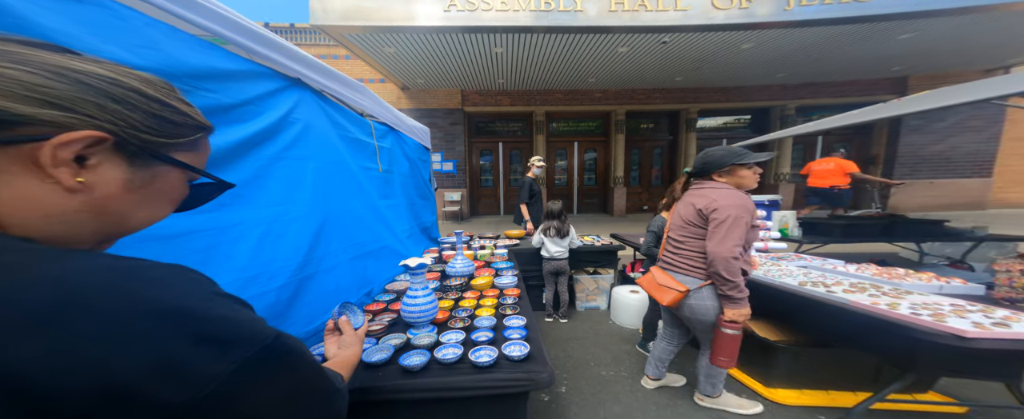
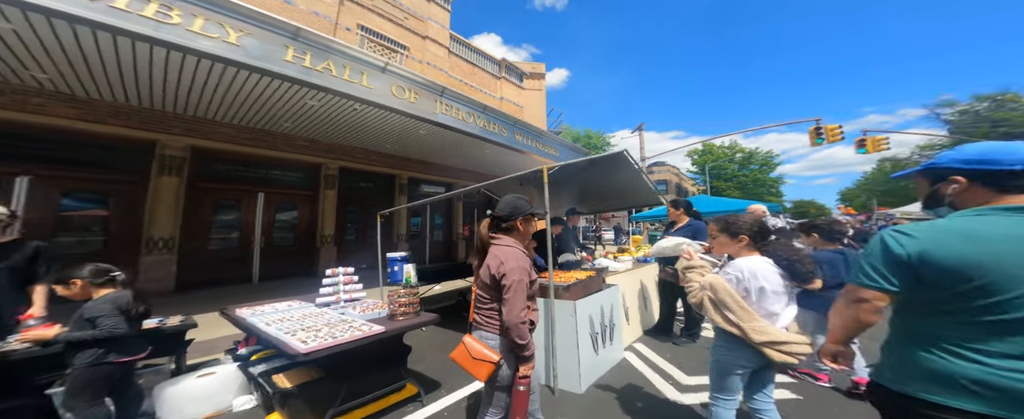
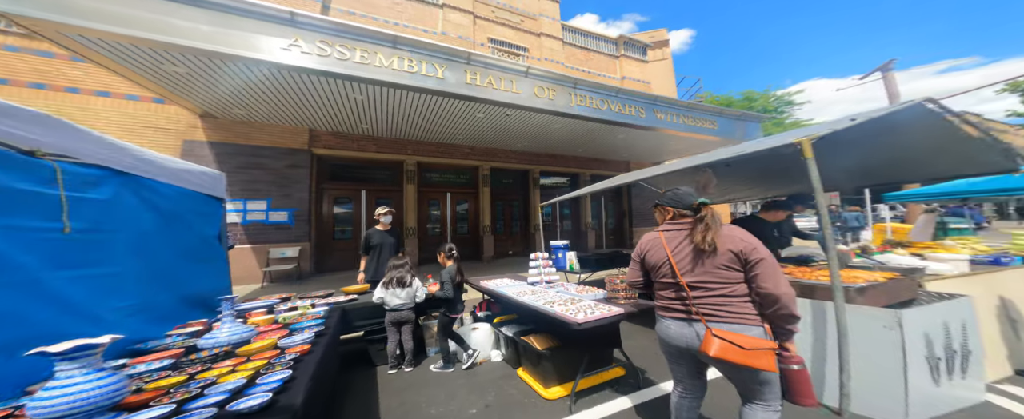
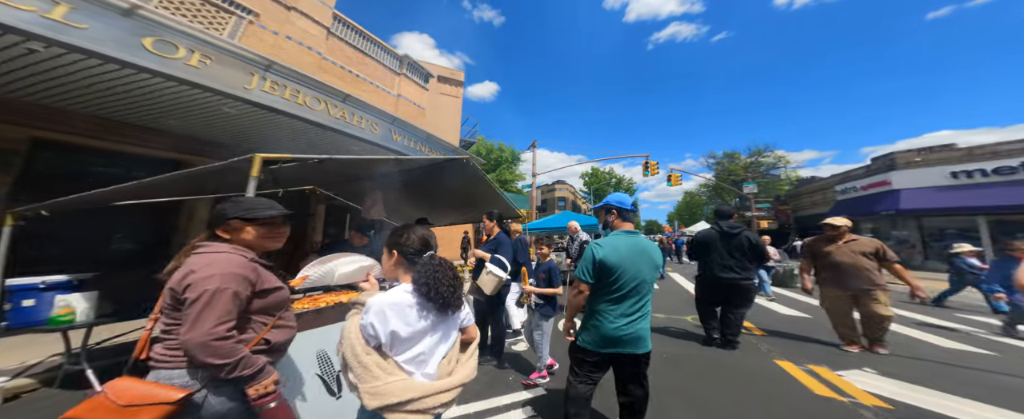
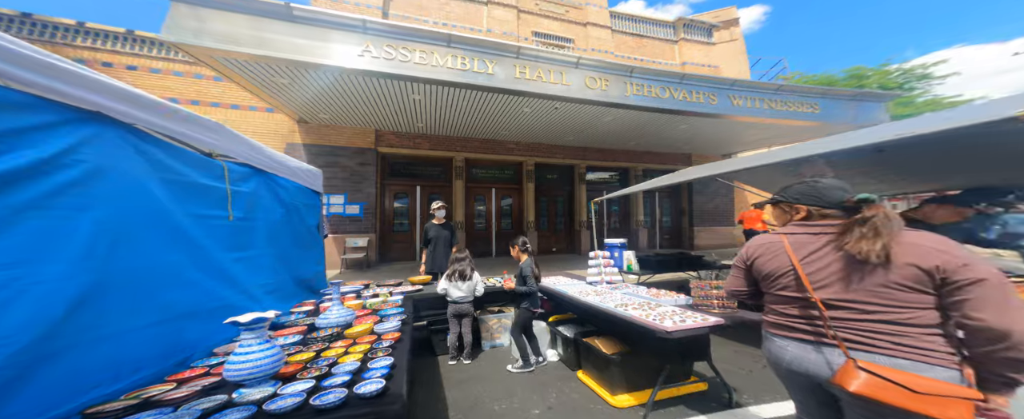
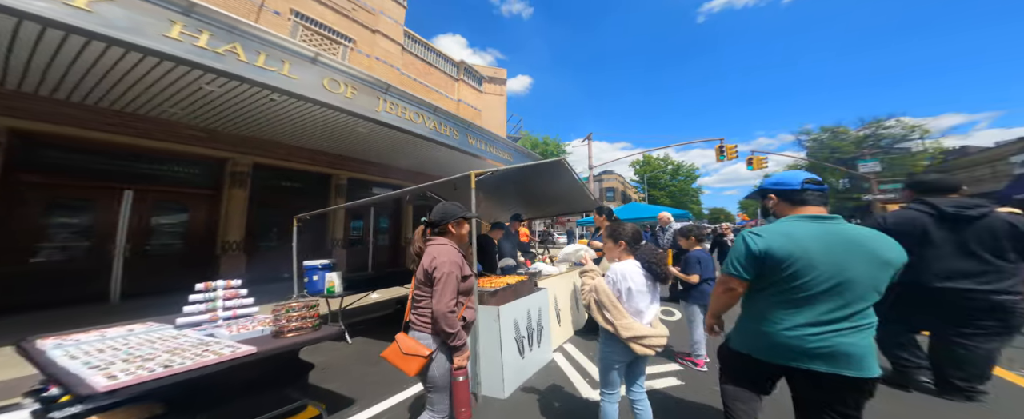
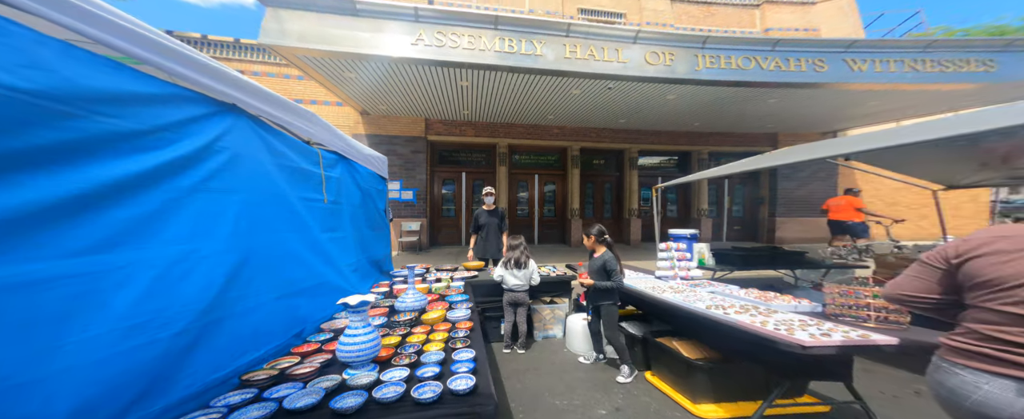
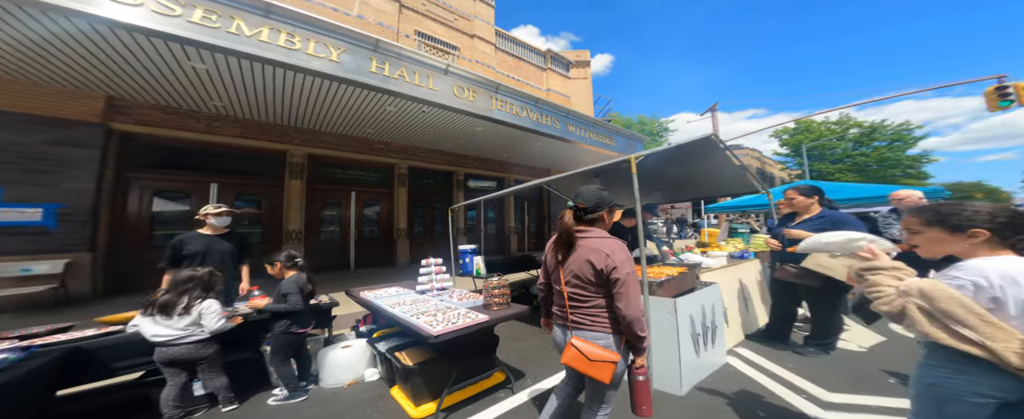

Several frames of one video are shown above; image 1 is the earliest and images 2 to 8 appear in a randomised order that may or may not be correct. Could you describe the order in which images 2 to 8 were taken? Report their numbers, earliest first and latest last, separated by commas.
7, 5, 3, 8, 2, 6, 4
